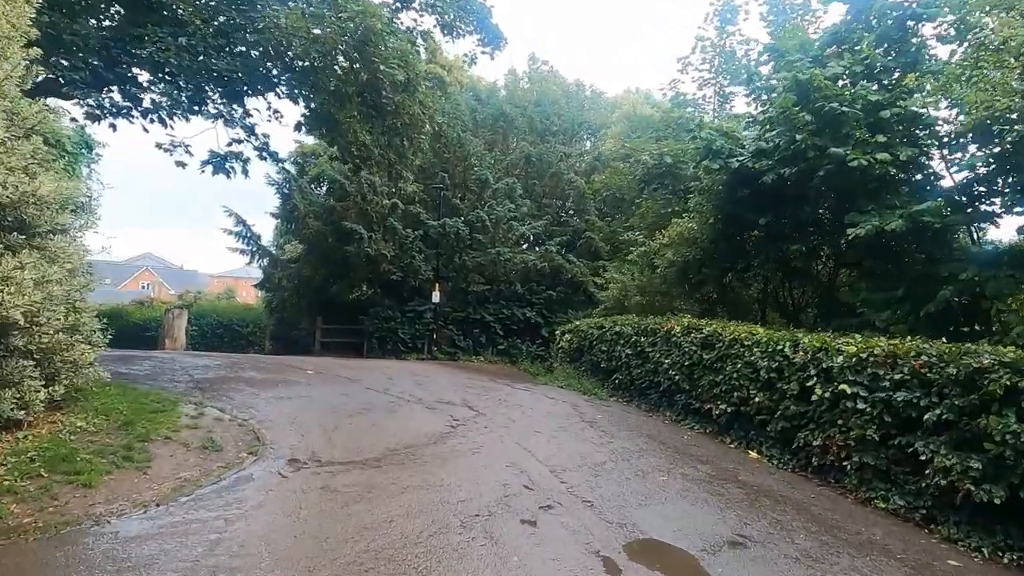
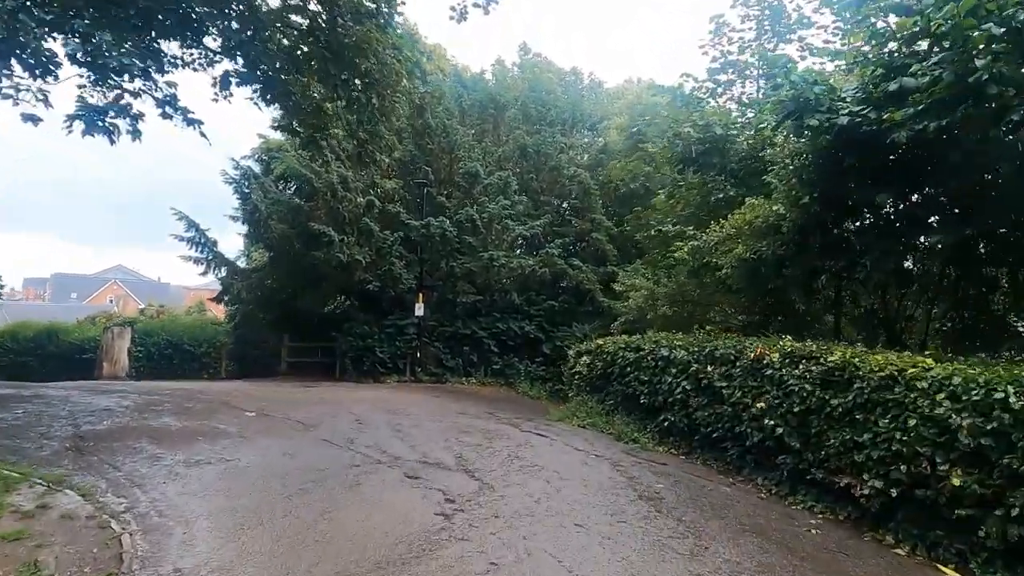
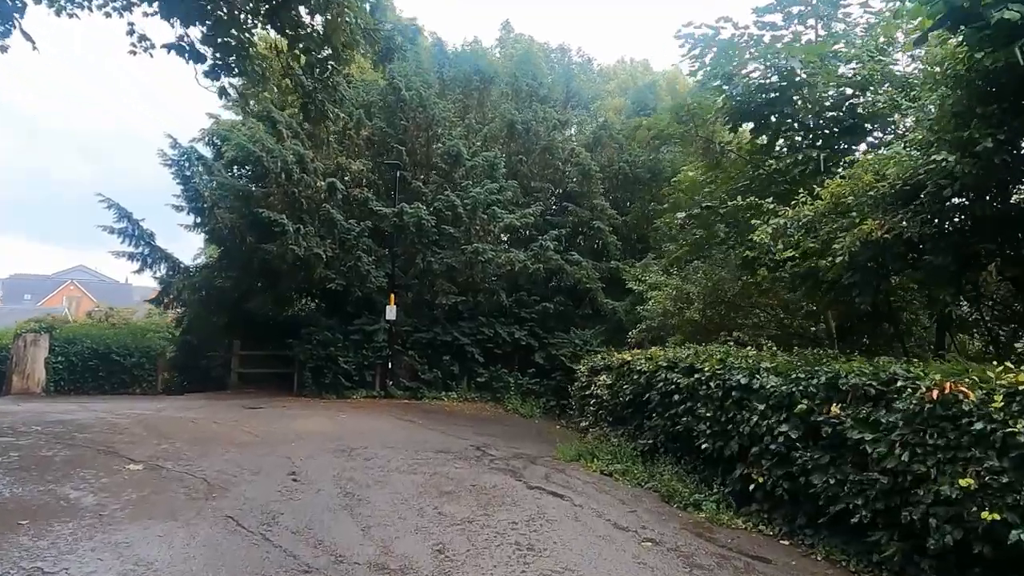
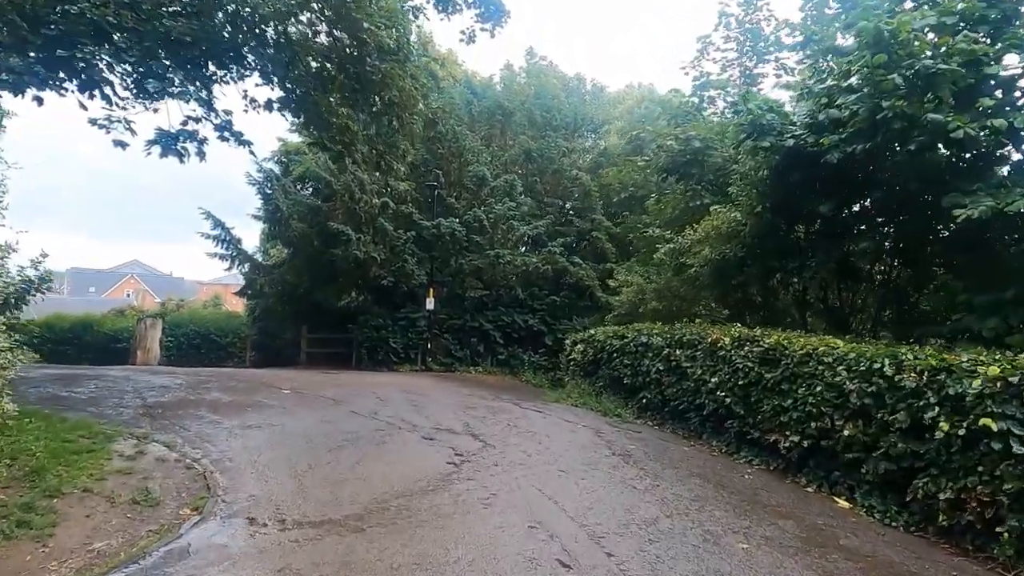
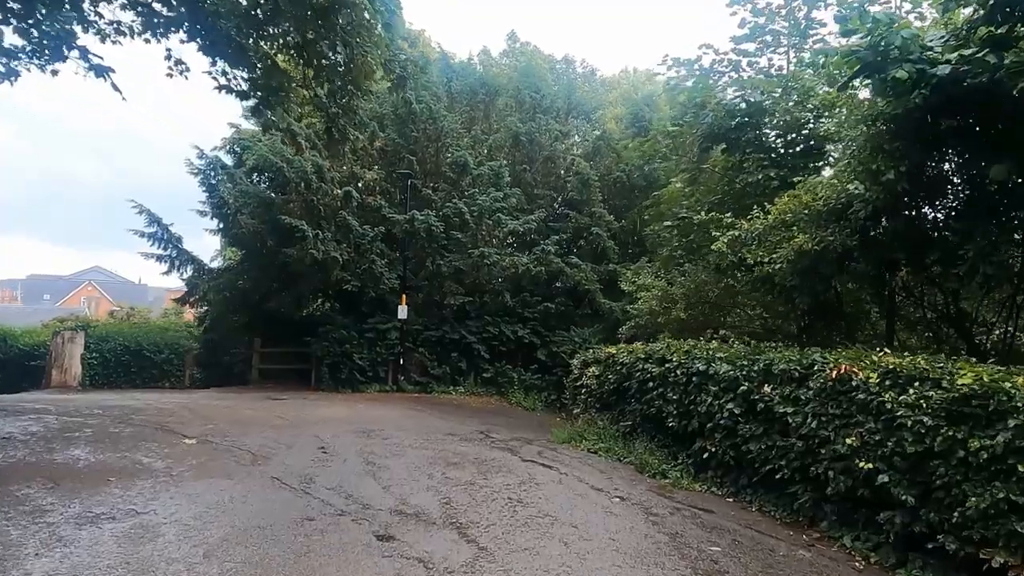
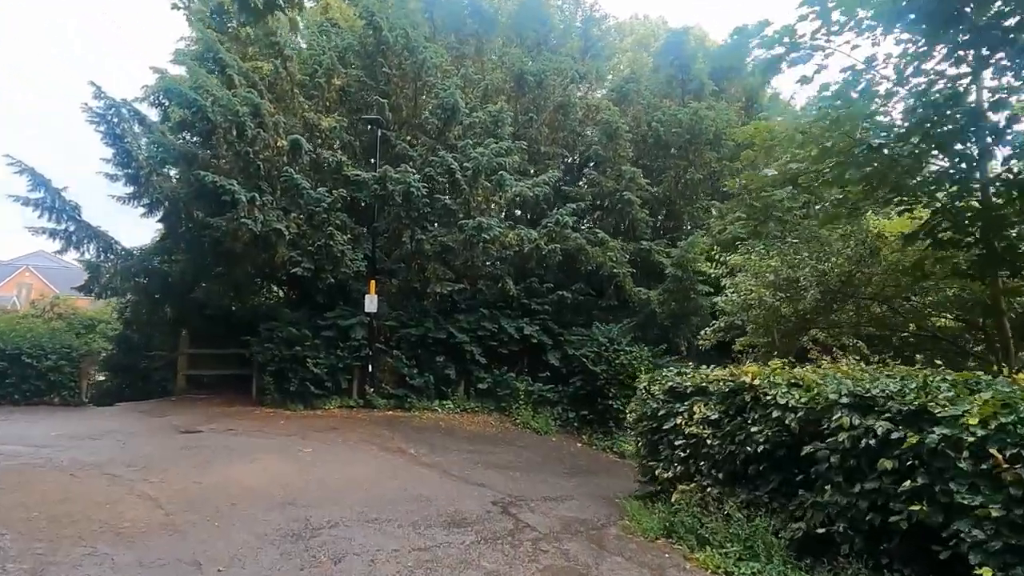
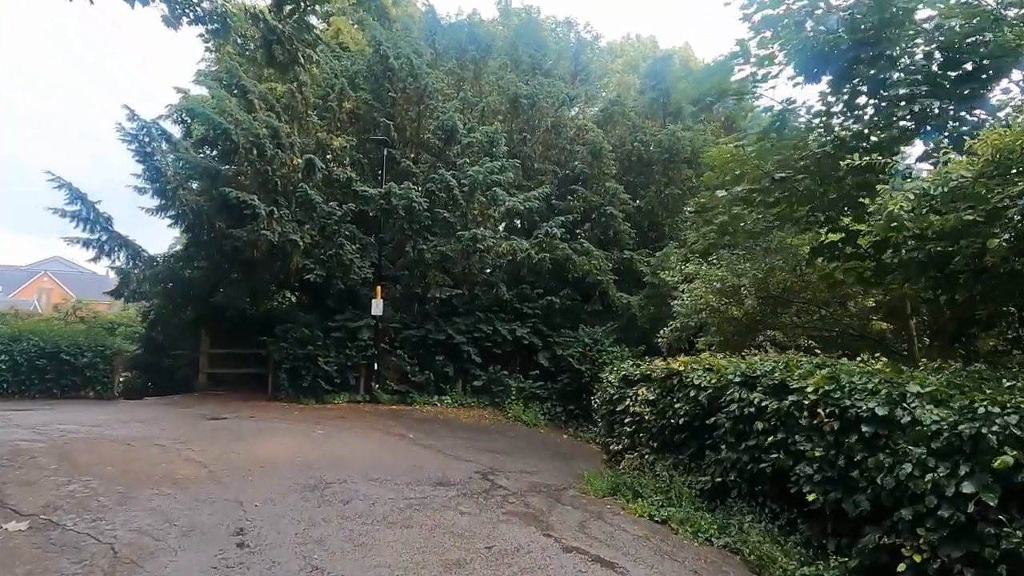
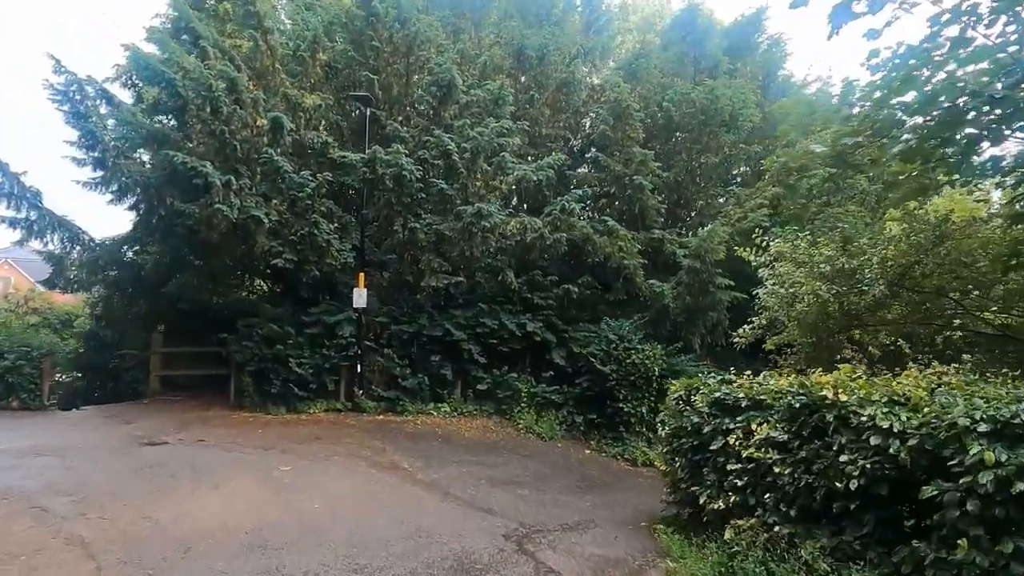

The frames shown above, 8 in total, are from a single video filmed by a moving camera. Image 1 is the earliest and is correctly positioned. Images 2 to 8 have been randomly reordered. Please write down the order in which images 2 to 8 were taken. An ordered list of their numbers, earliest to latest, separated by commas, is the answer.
4, 2, 5, 3, 7, 6, 8
